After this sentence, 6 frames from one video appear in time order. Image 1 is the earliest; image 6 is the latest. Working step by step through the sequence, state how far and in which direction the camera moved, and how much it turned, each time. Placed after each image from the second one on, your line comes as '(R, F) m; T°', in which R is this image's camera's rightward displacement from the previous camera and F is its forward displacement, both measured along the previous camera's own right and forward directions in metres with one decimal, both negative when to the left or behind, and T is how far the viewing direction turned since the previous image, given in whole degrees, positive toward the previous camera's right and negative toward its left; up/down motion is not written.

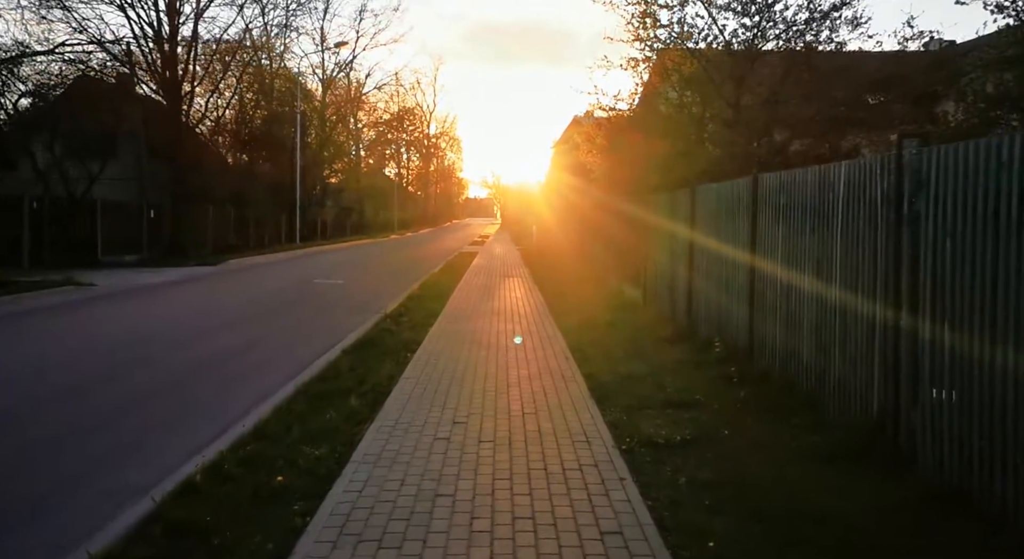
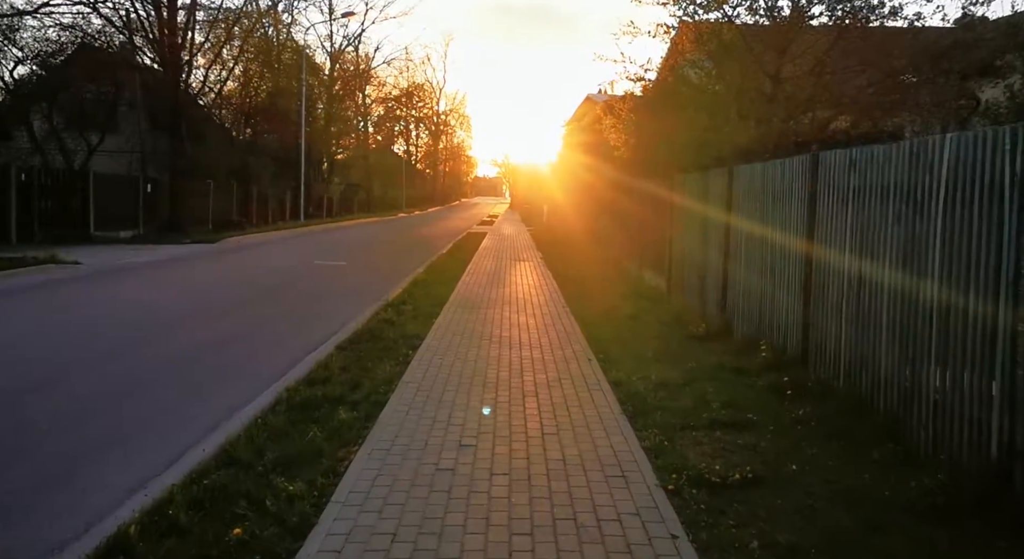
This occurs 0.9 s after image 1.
(-0.1, +1.0) m; -1°
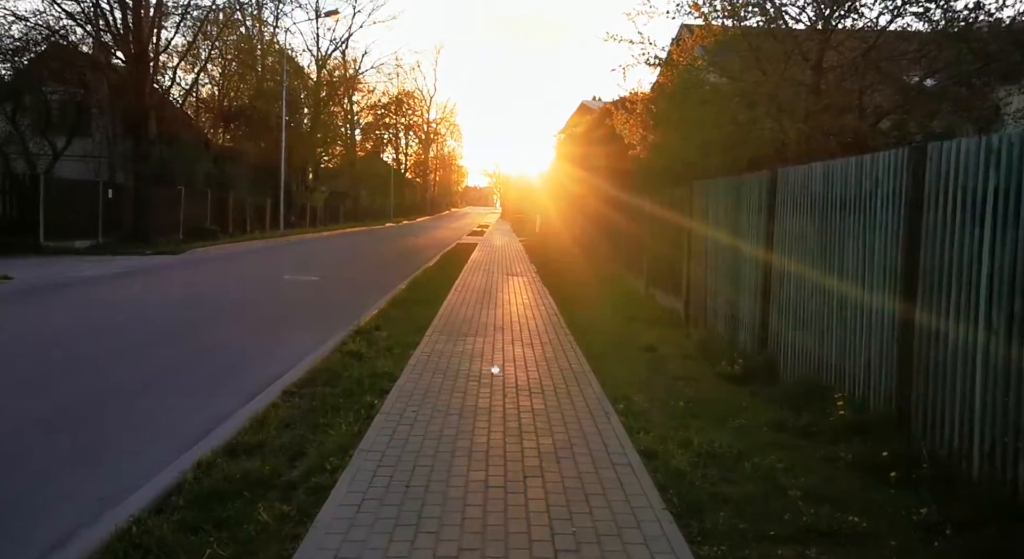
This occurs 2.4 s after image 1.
(0.0, +1.7) m; +1°
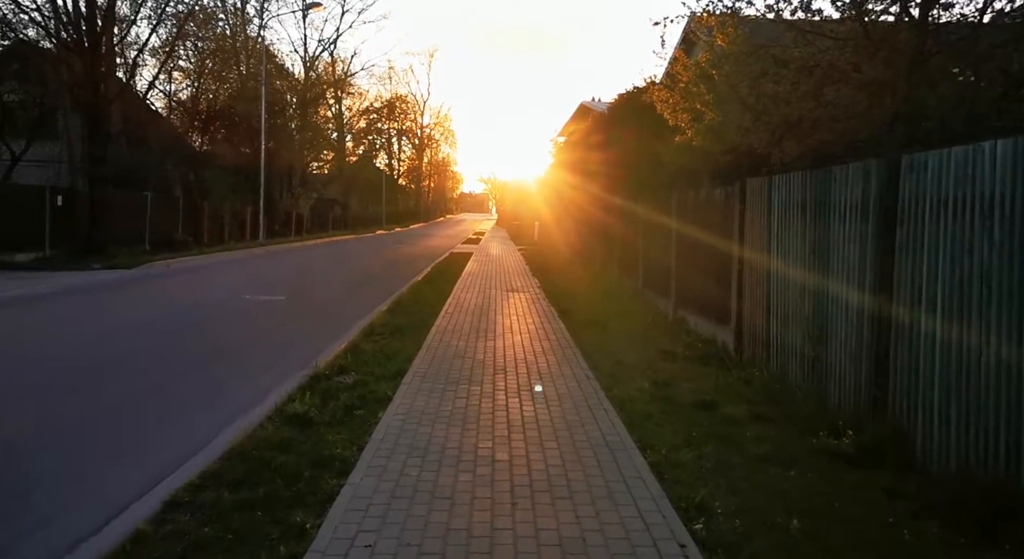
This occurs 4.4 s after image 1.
(-0.1, +2.3) m; 0°
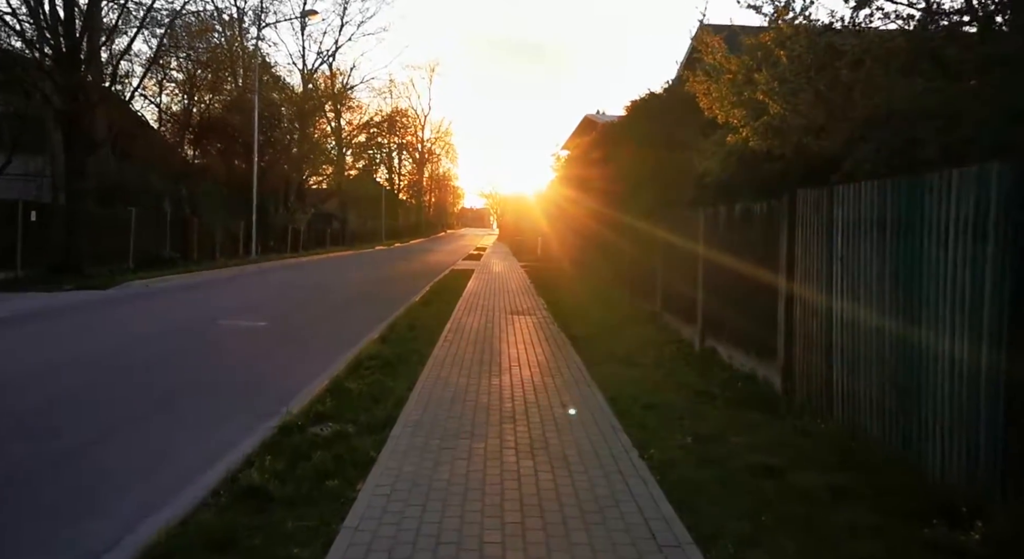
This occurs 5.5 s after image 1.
(-0.1, +1.2) m; 0°
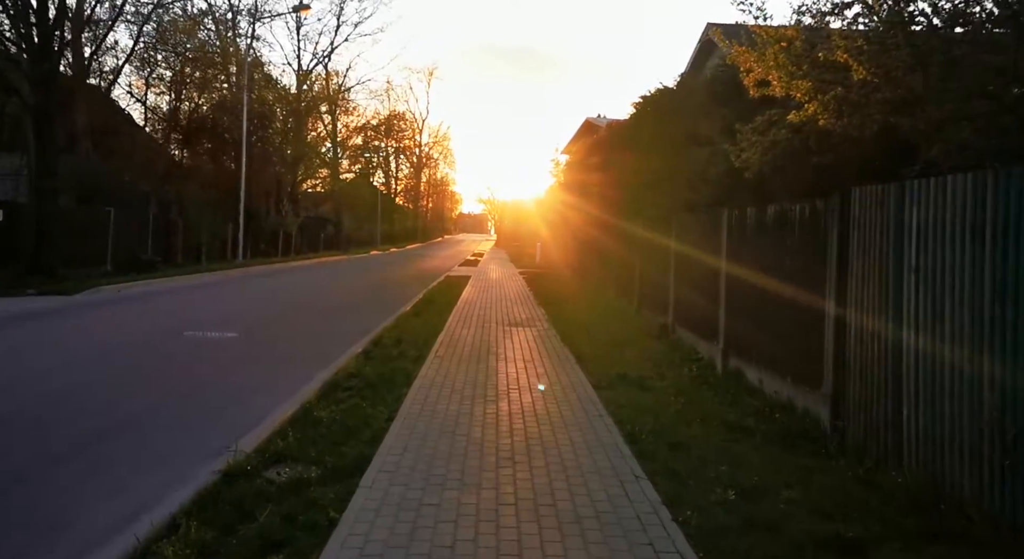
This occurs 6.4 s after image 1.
(0.0, +1.1) m; 0°
